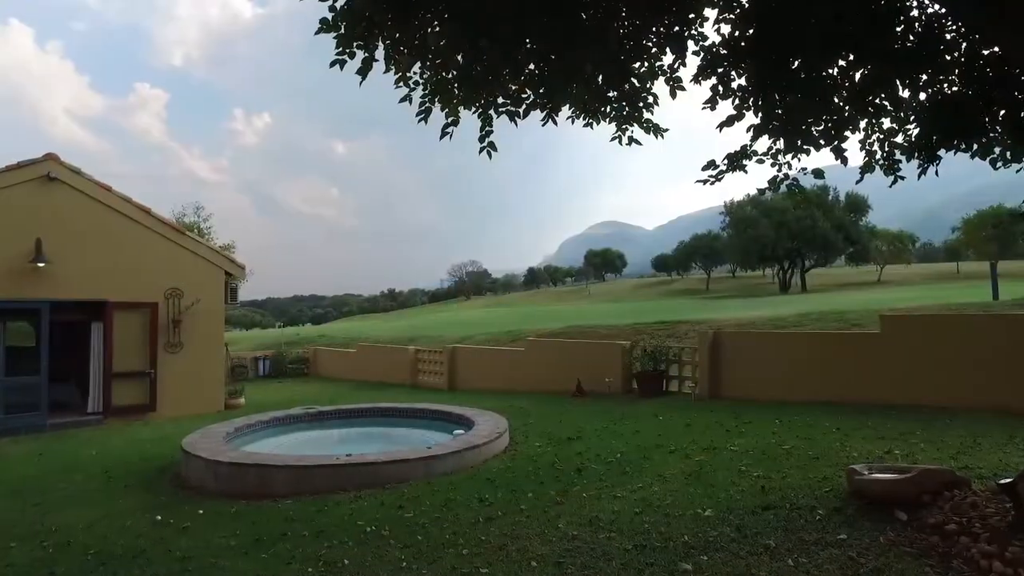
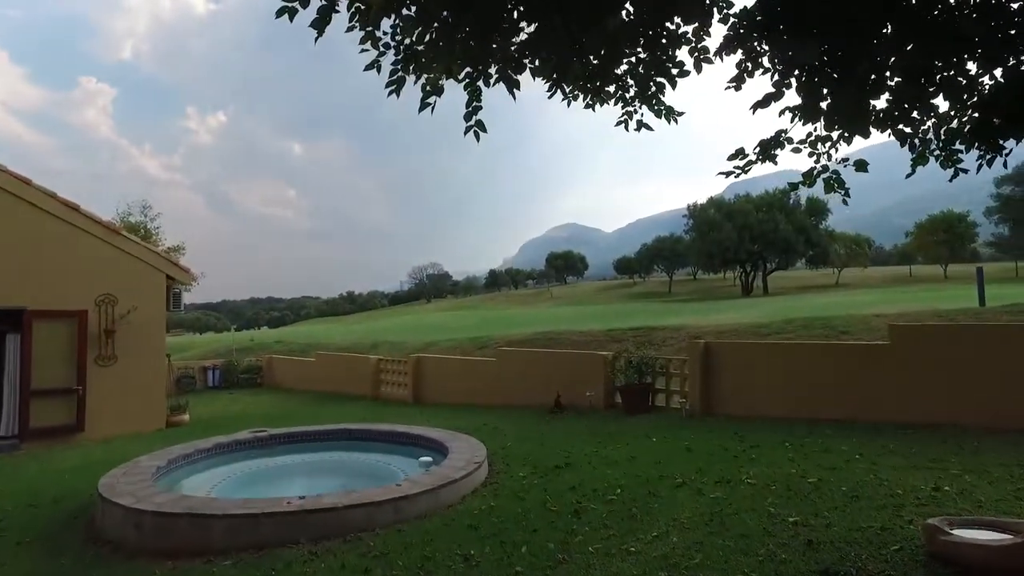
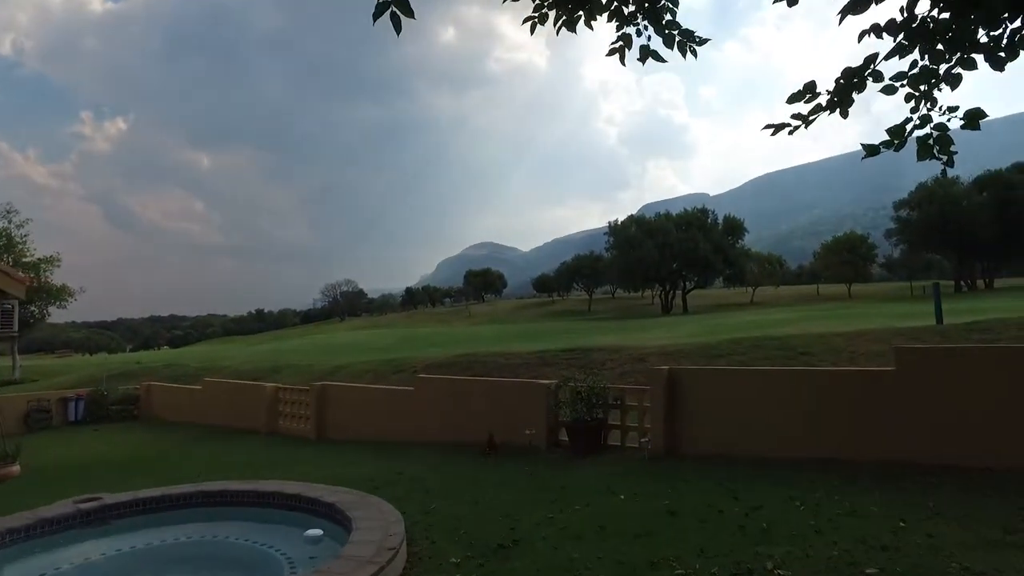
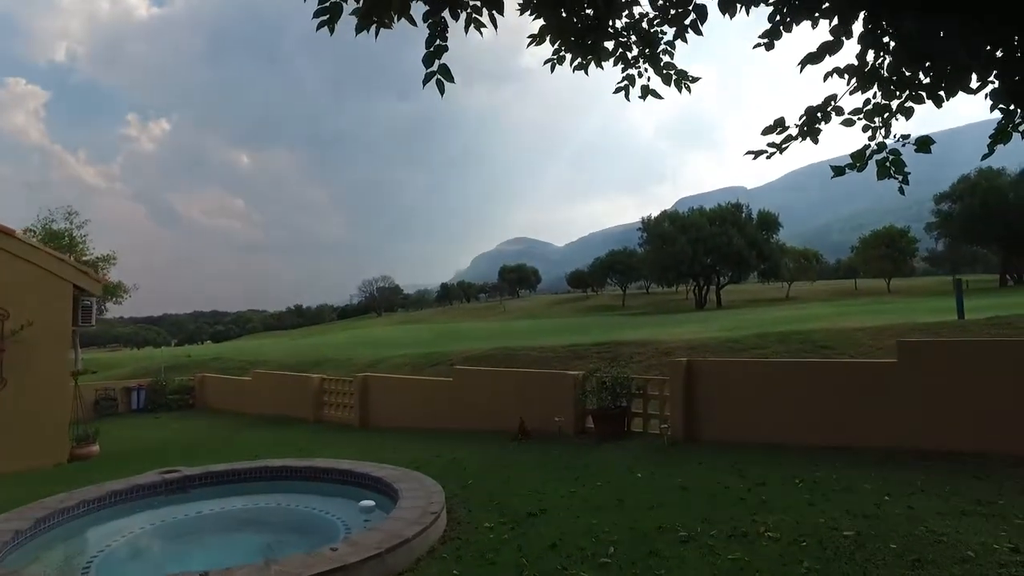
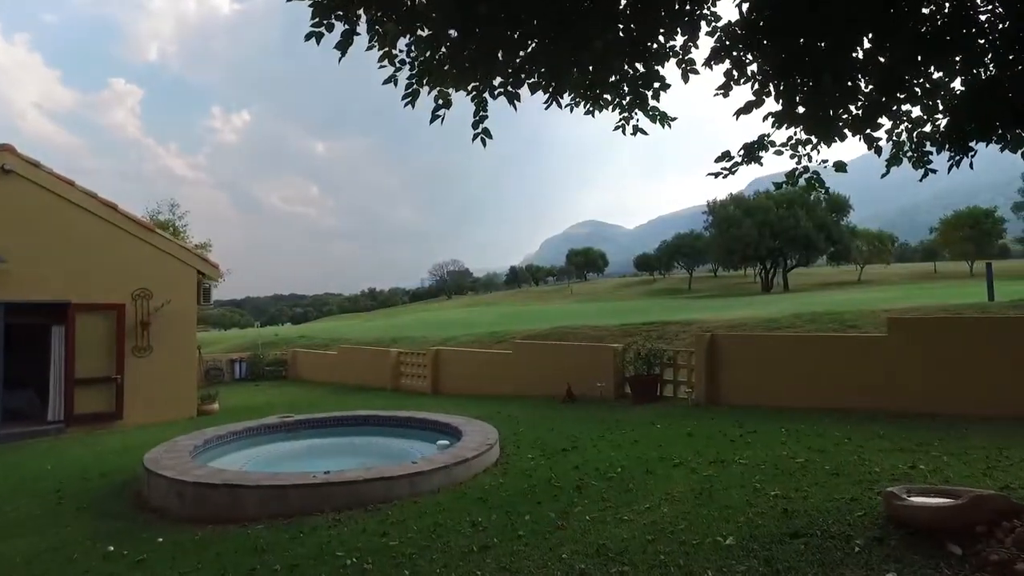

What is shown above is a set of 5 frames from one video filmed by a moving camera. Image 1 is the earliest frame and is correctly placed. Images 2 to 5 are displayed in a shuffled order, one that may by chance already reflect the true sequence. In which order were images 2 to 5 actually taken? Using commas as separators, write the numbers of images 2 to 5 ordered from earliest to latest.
5, 2, 4, 3
